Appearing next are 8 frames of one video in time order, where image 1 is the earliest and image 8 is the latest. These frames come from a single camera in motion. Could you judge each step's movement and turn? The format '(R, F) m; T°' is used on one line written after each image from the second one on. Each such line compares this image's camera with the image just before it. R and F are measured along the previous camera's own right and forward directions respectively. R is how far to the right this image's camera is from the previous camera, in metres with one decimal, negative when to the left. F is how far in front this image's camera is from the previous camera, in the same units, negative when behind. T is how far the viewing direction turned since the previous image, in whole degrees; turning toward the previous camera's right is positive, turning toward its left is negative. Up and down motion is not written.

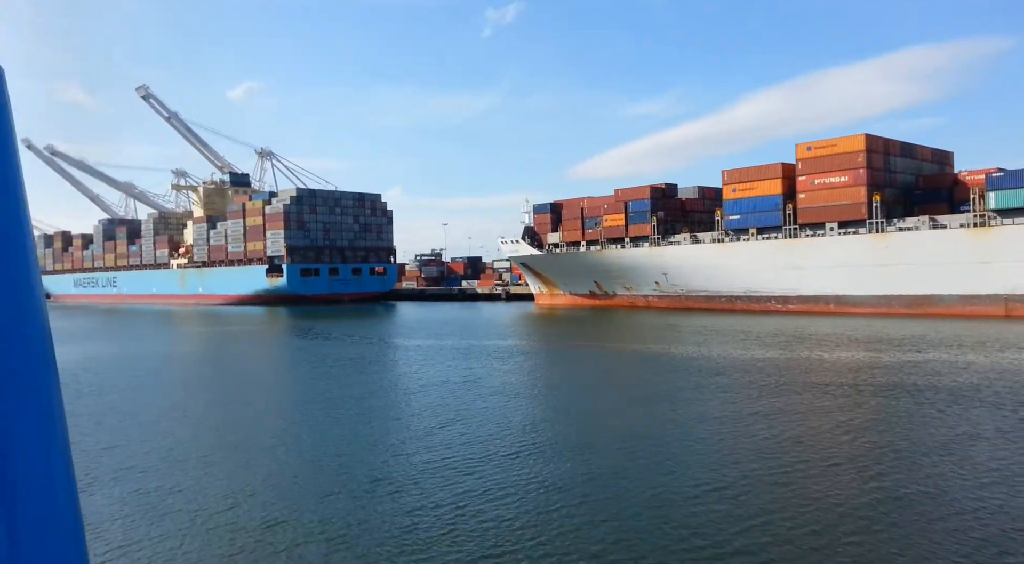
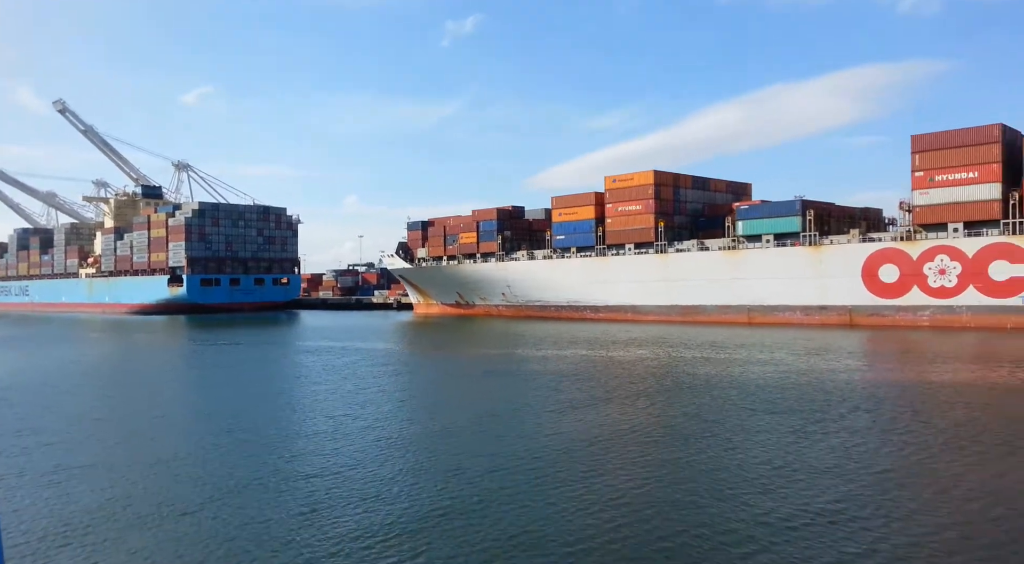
(+5.4, -4.7) m; +3°
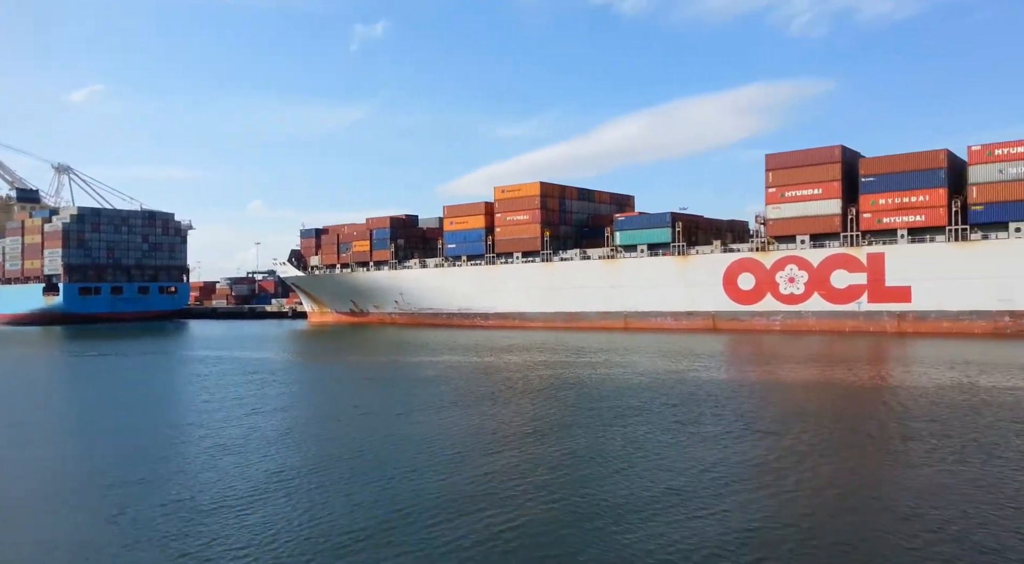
(+0.8, -0.9) m; +7°
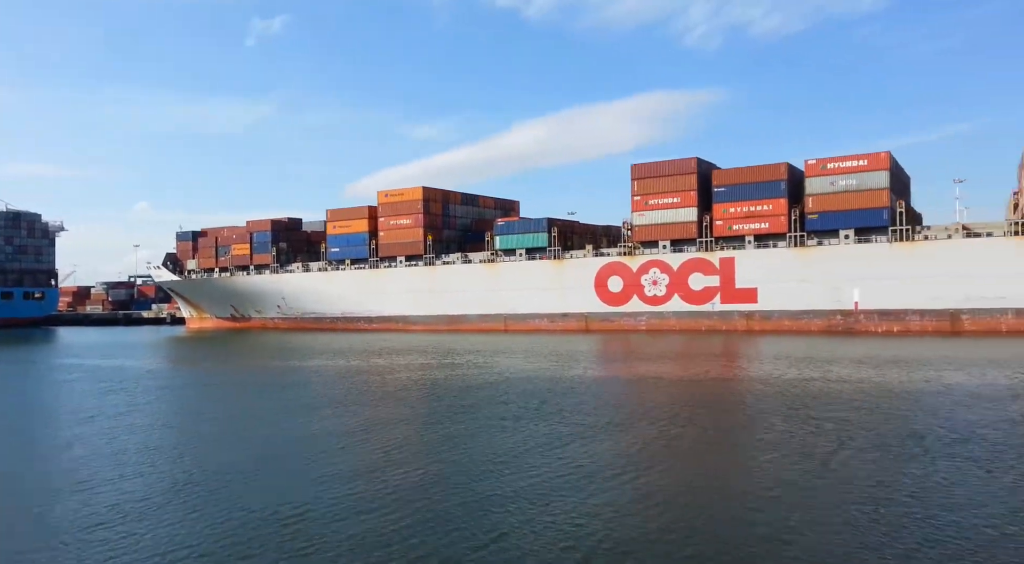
(+0.6, -0.8) m; +7°
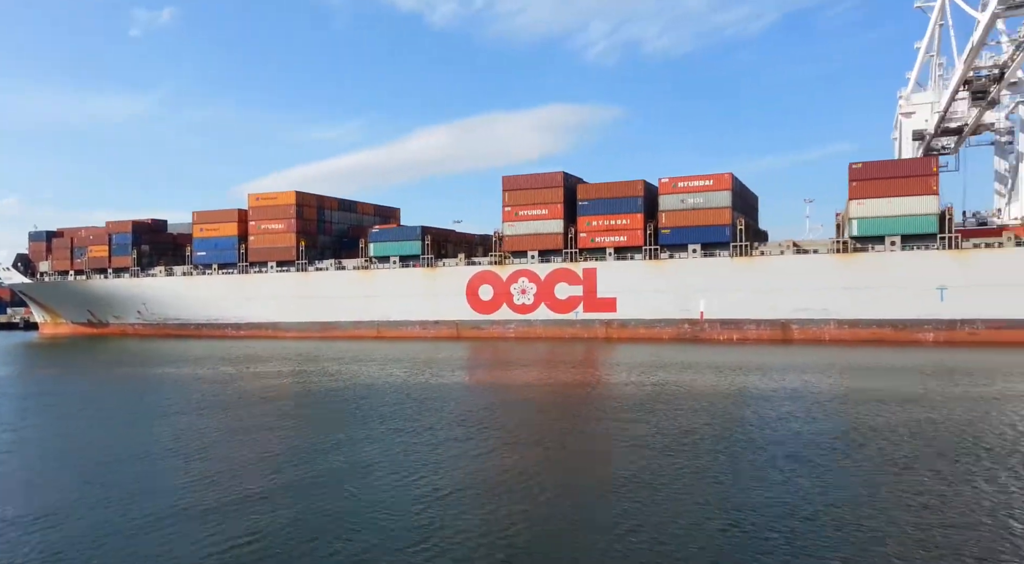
(+0.5, -0.6) m; +8°
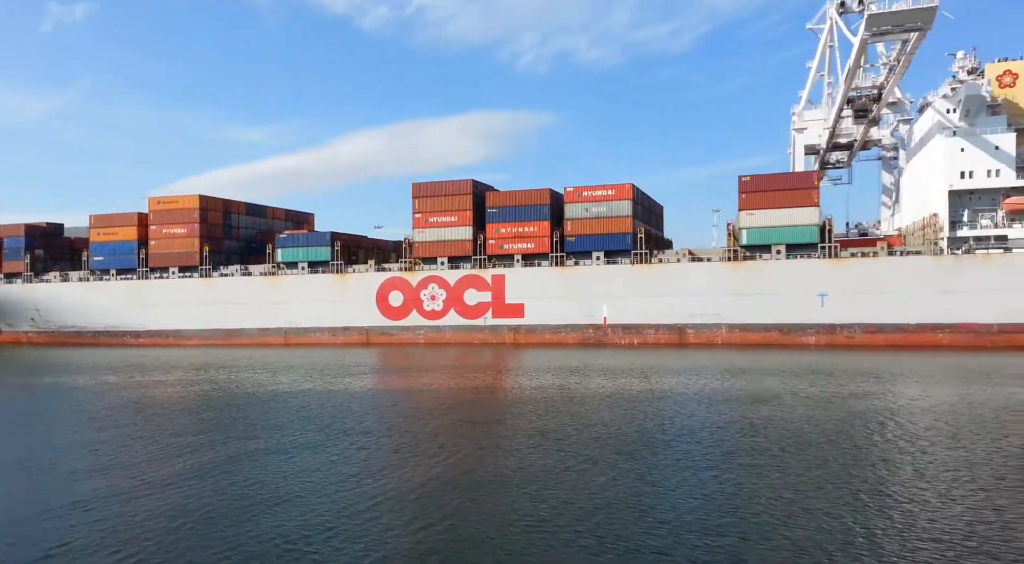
(+0.2, -0.4) m; +6°
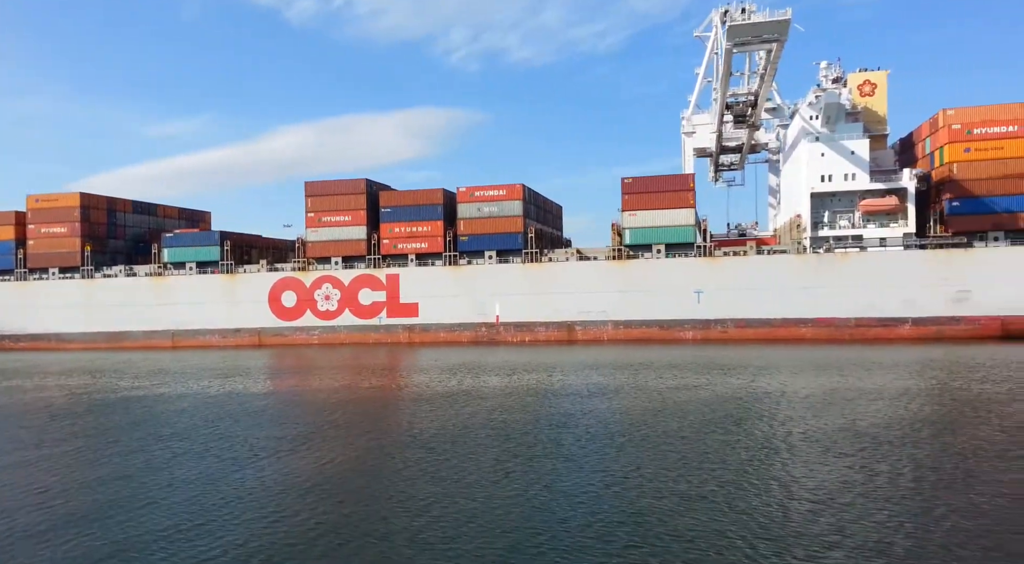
(+0.4, -0.2) m; +6°
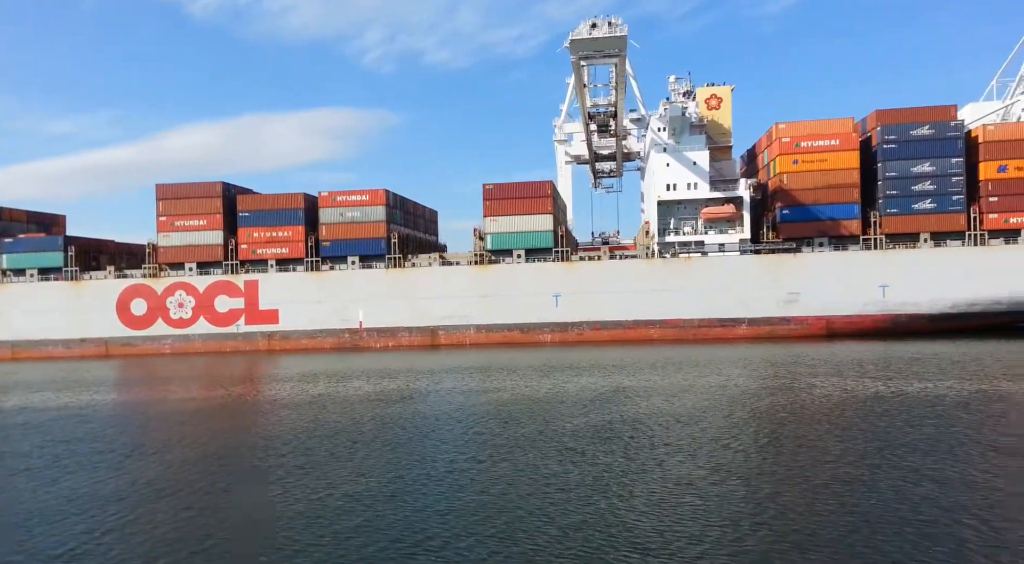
(+0.5, -0.1) m; +8°
